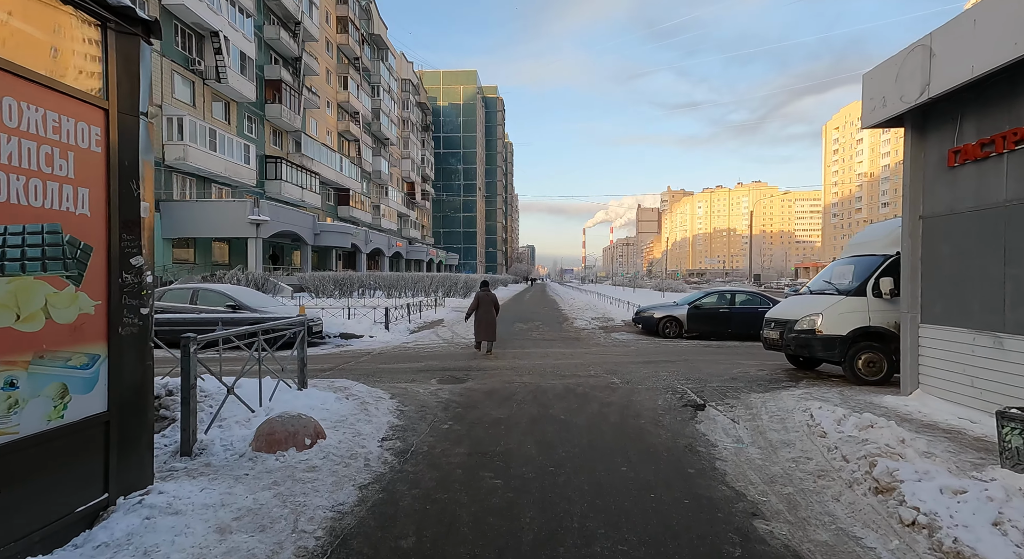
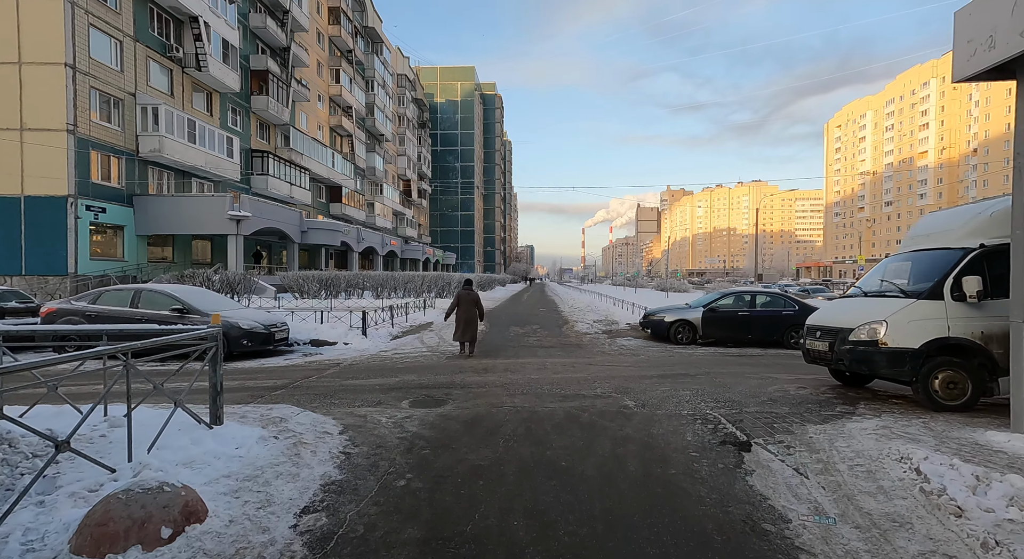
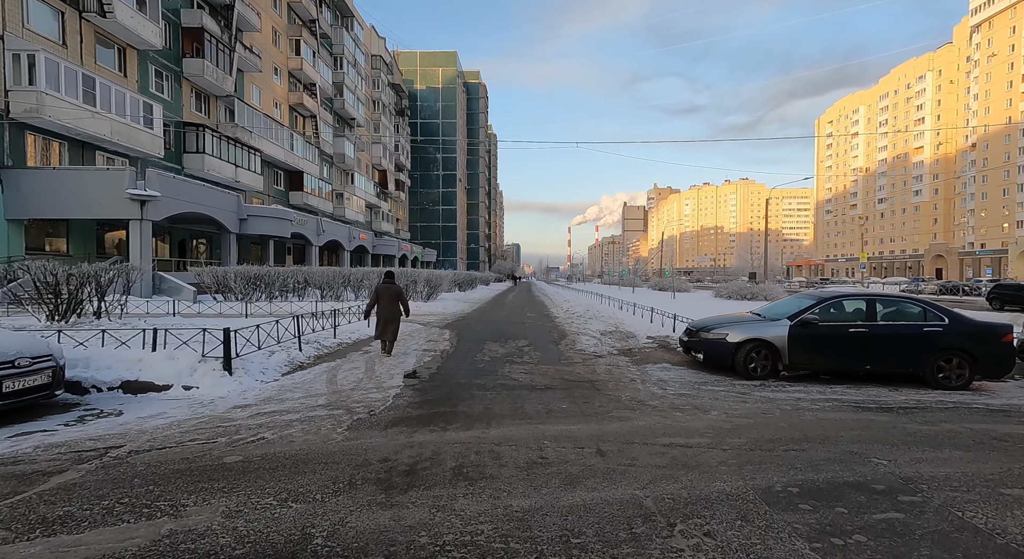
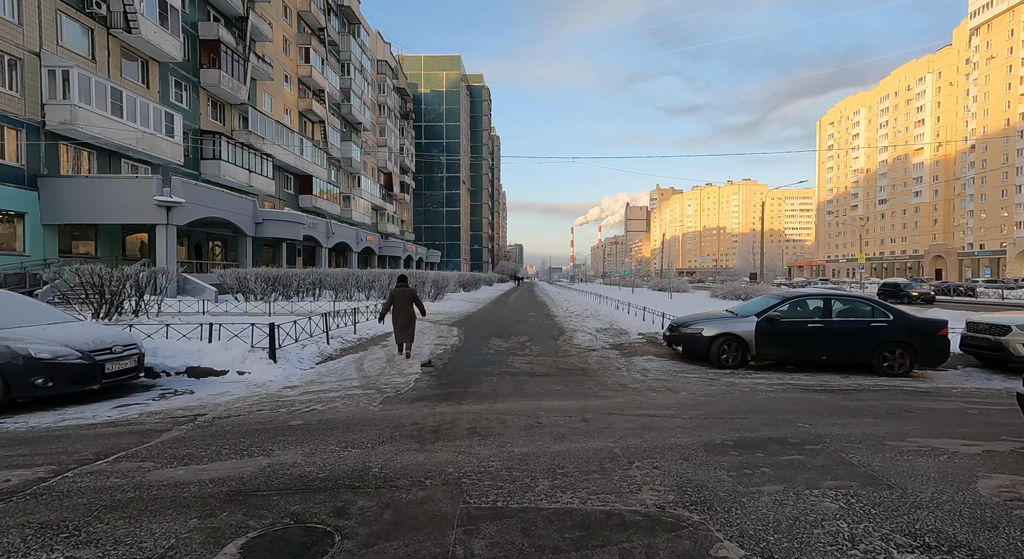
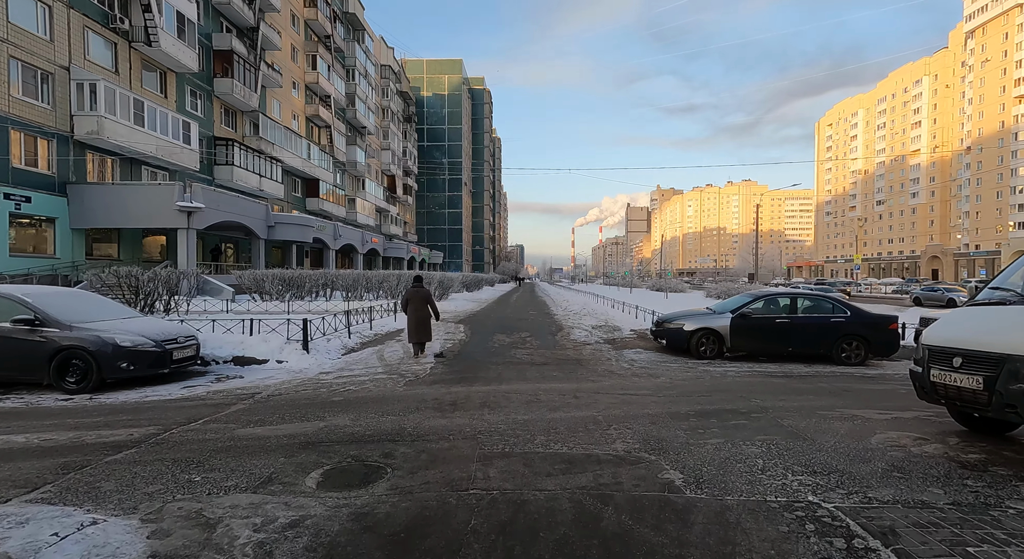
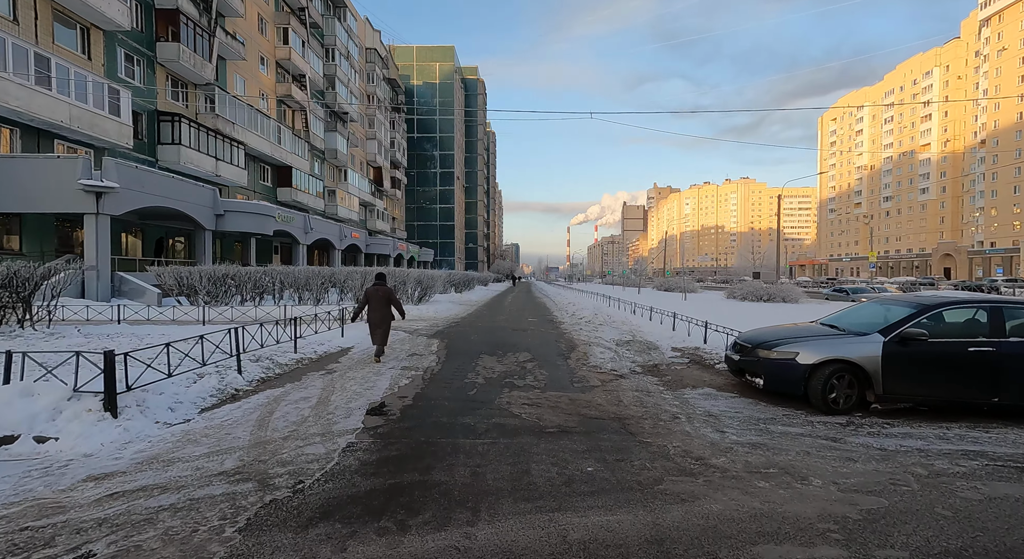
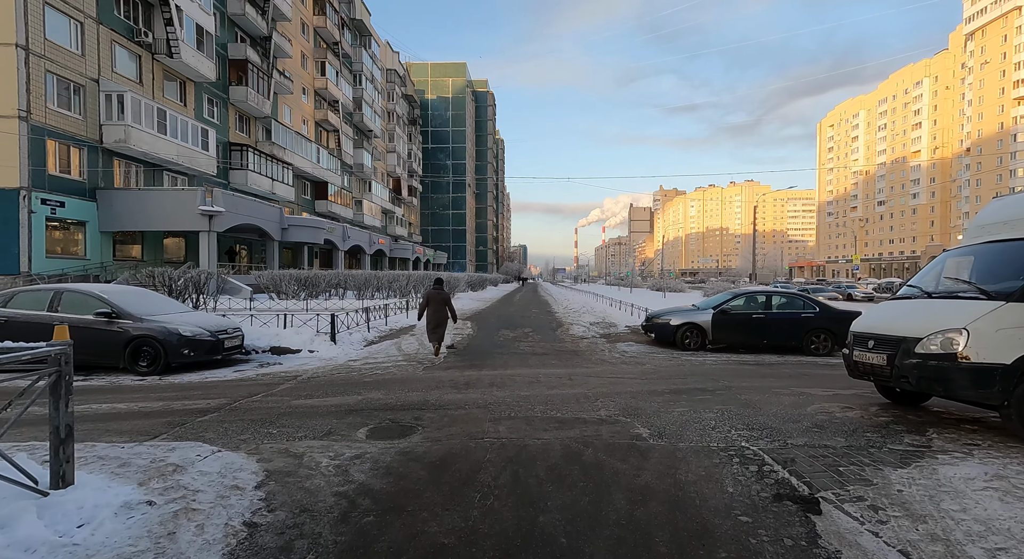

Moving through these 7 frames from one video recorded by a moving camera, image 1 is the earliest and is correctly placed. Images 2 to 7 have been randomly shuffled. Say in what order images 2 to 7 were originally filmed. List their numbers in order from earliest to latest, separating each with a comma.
2, 7, 5, 4, 3, 6
